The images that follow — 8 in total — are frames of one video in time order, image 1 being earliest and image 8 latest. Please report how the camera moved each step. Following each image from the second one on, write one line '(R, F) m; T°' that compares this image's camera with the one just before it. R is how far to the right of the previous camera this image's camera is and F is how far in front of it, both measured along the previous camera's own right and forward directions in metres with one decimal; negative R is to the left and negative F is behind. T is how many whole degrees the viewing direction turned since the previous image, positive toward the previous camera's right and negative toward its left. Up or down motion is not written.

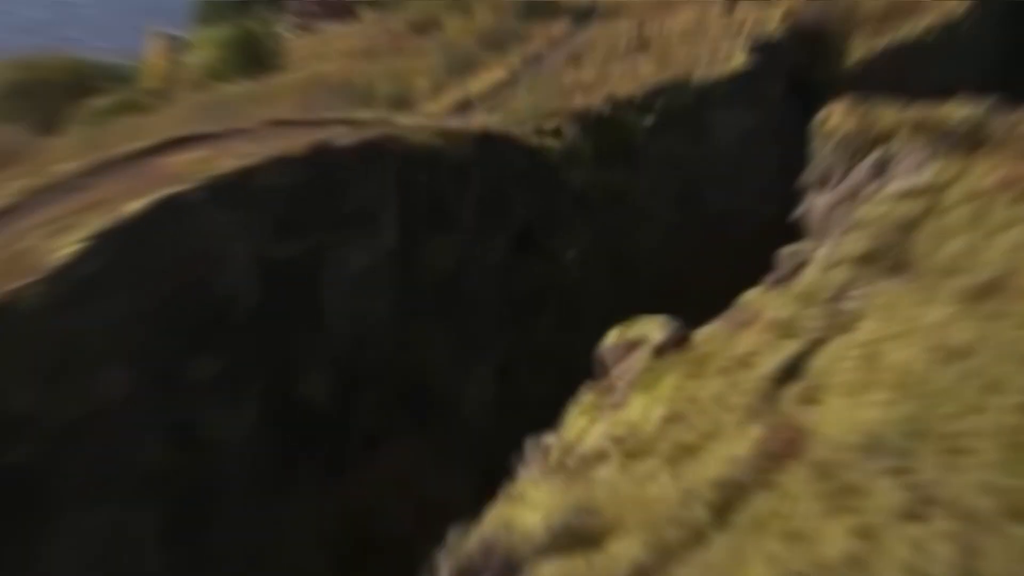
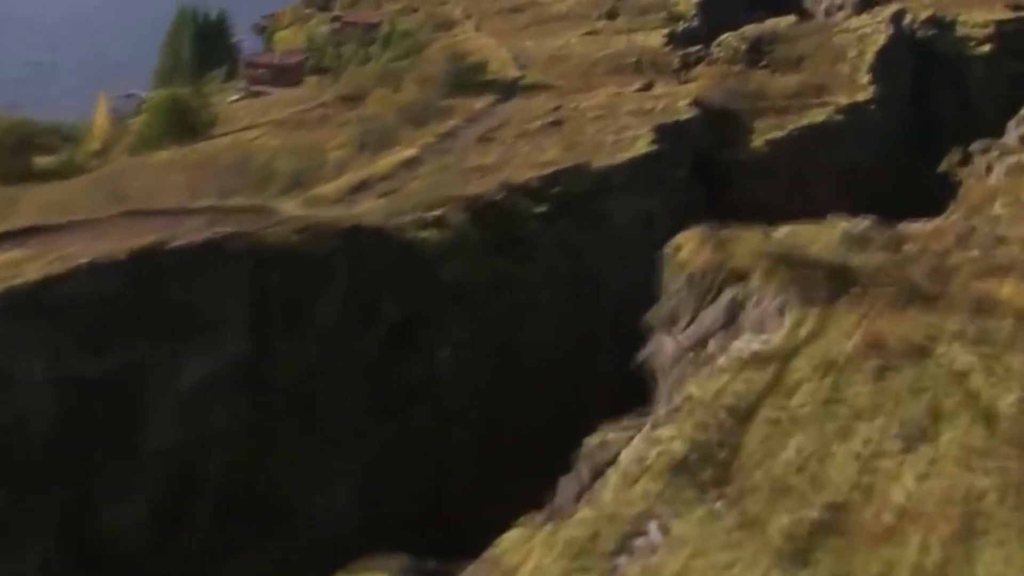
(+0.5, +0.8) m; +2°
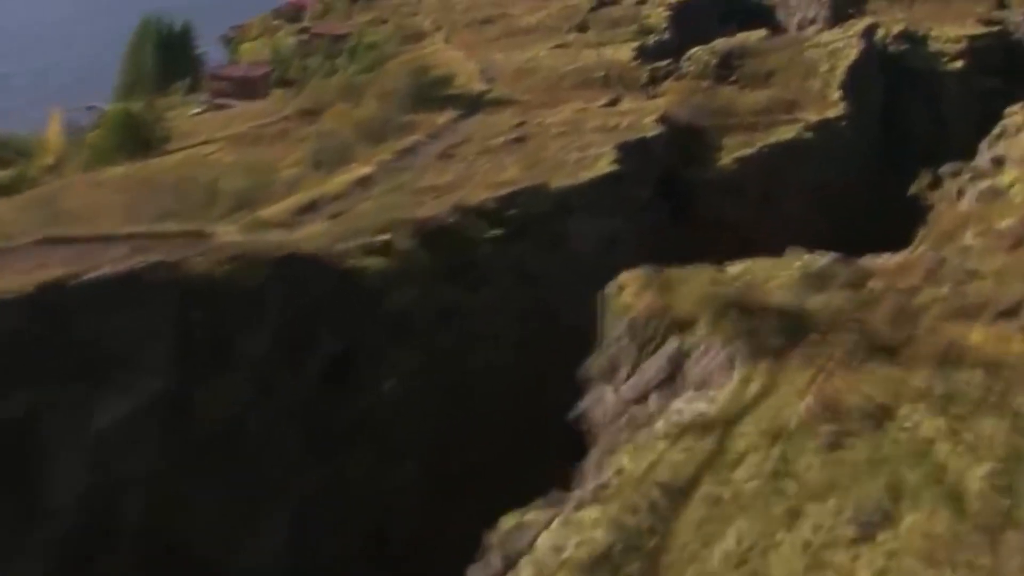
(+0.2, +0.5) m; +1°
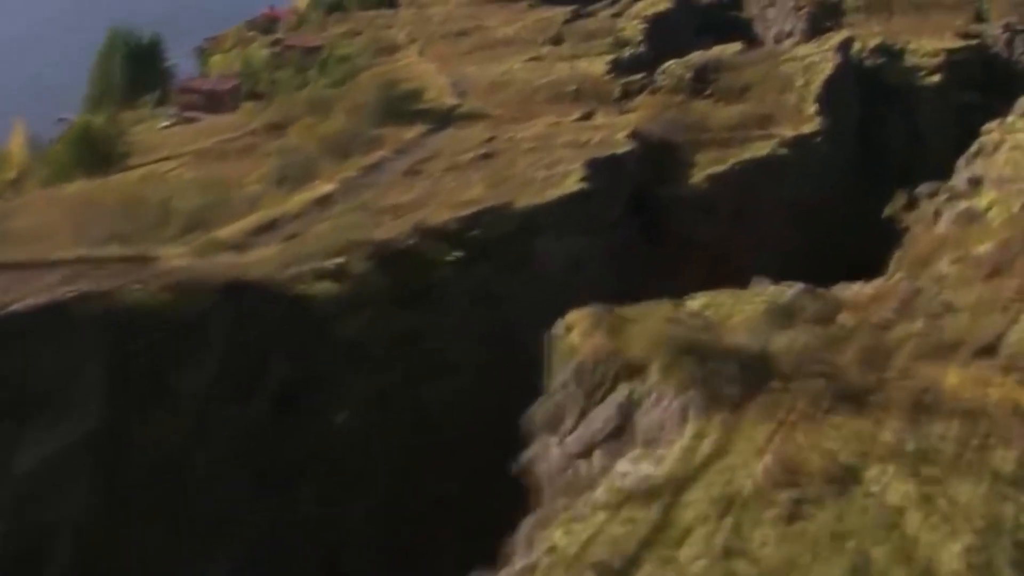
(+0.1, +0.4) m; +1°
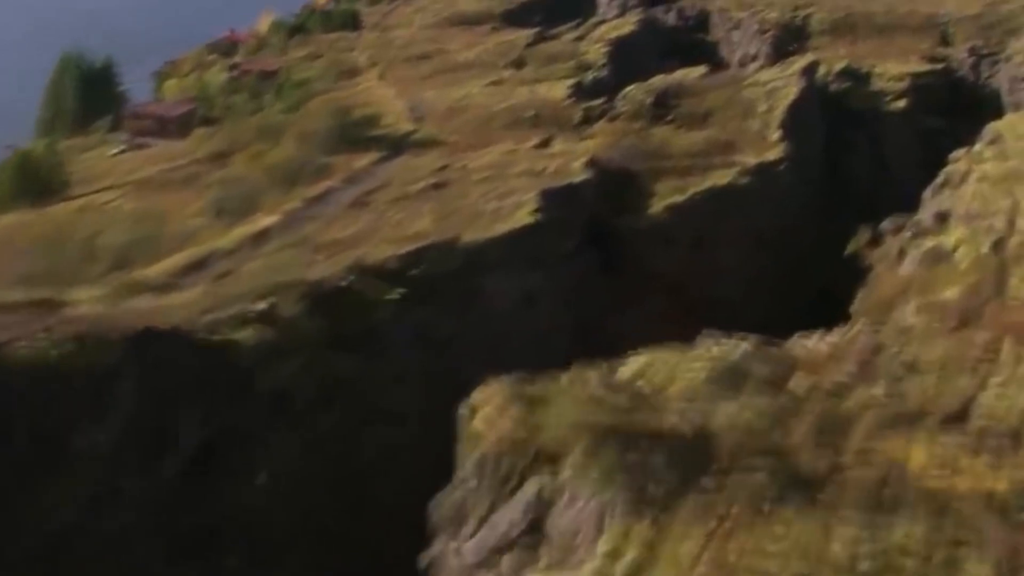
(+0.2, +0.6) m; +1°
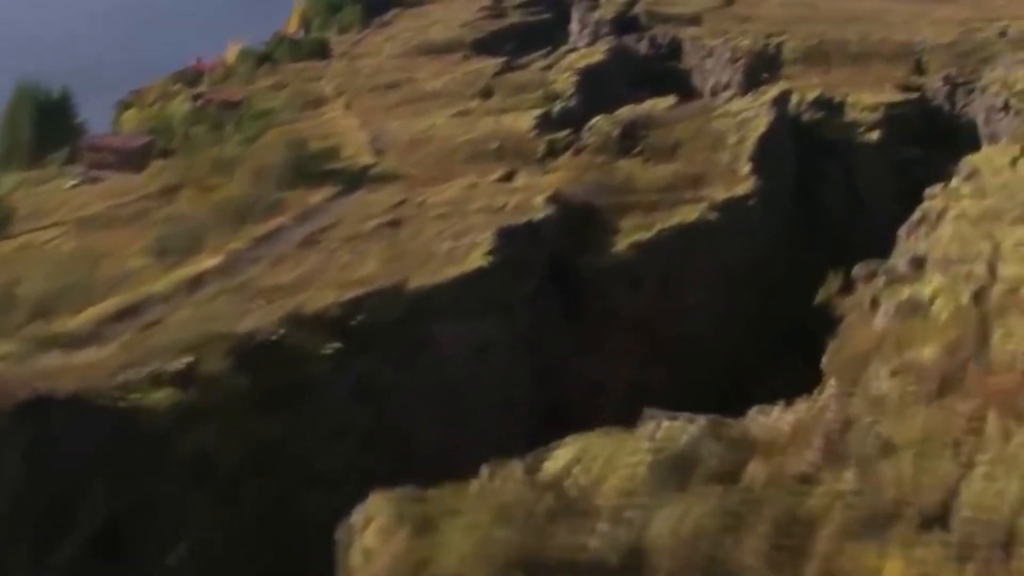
(+0.2, +0.7) m; +1°
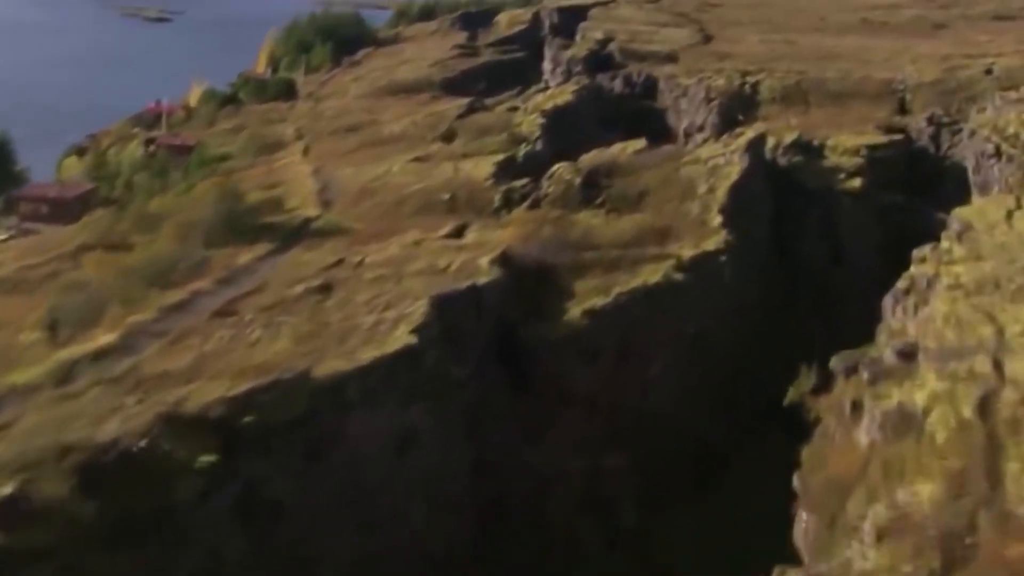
(+0.4, +1.5) m; +1°
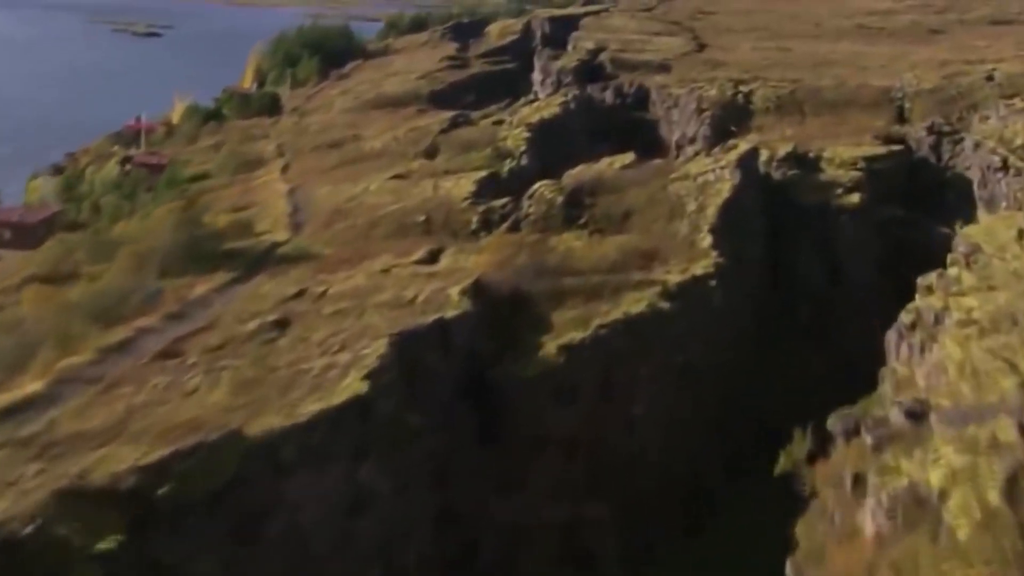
(+0.2, +1.0) m; 0°
